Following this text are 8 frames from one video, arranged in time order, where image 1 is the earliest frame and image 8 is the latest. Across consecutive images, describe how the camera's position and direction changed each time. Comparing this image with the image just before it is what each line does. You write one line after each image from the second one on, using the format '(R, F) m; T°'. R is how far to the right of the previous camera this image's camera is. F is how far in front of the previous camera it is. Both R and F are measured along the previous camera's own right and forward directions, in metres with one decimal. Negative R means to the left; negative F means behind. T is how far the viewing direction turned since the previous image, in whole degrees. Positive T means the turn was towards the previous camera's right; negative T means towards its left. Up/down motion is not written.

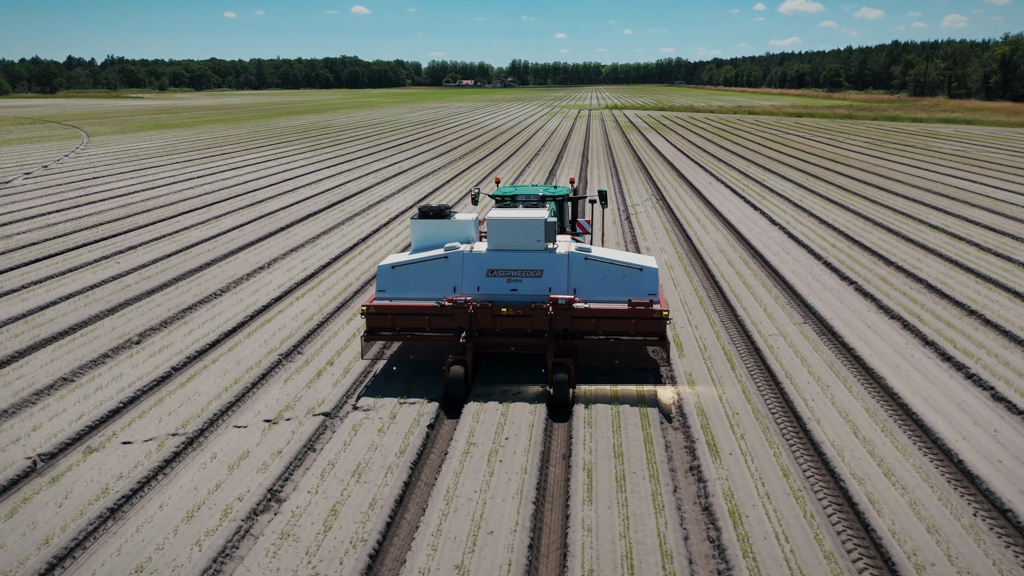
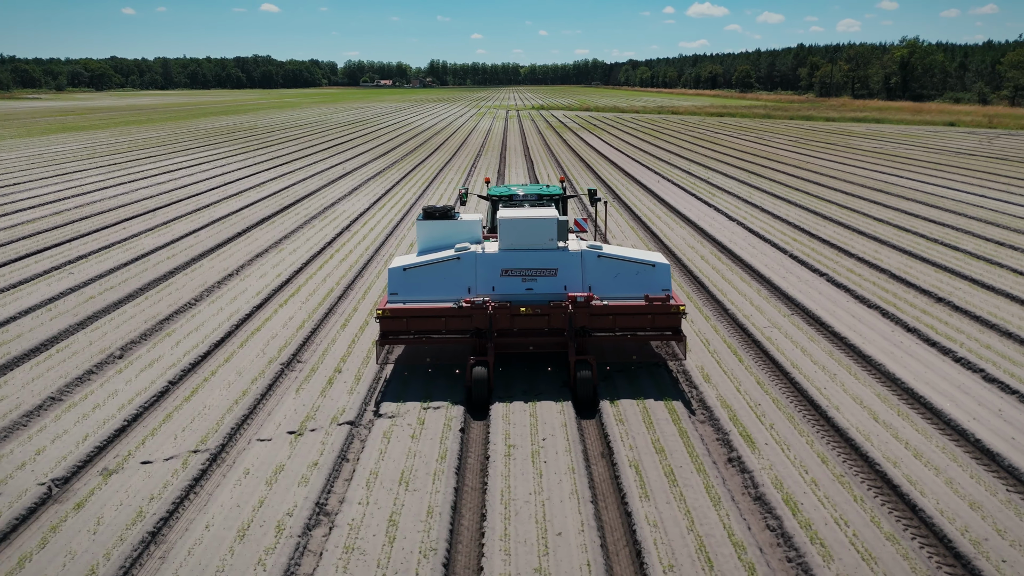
(-1.1, +0.1) m; +6°
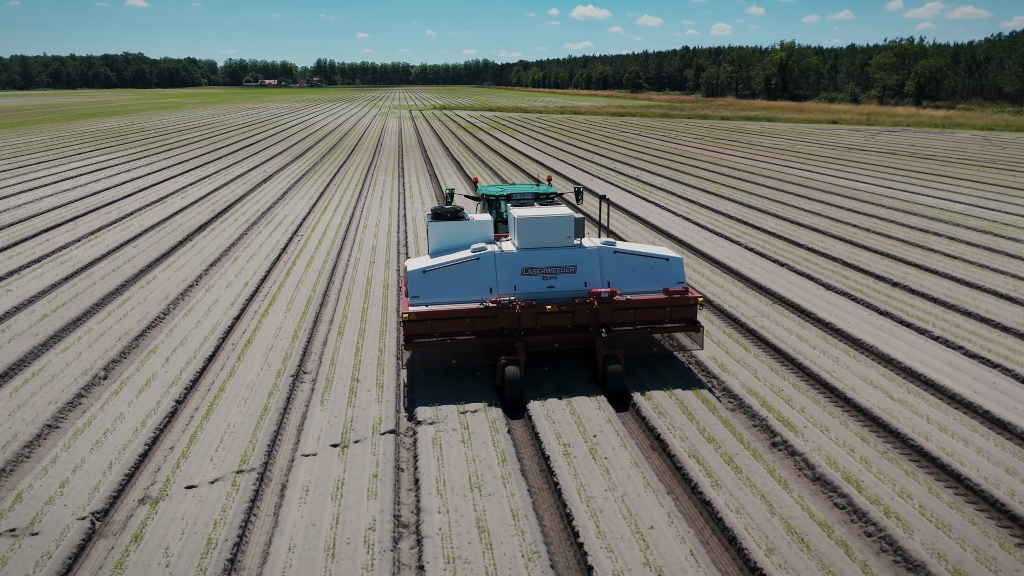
(-1.4, +0.1) m; +8°
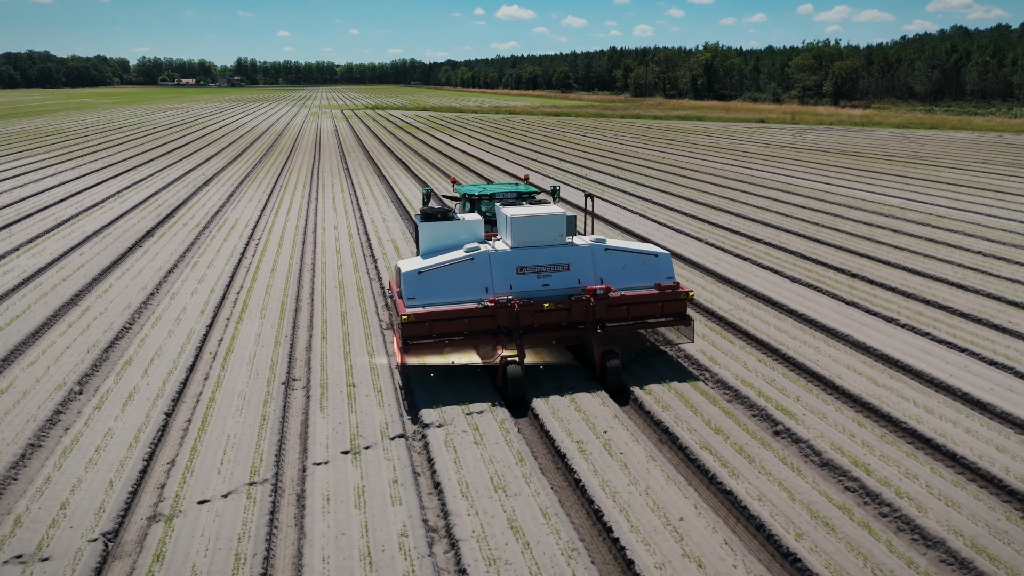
(-0.7, +0.1) m; +5°
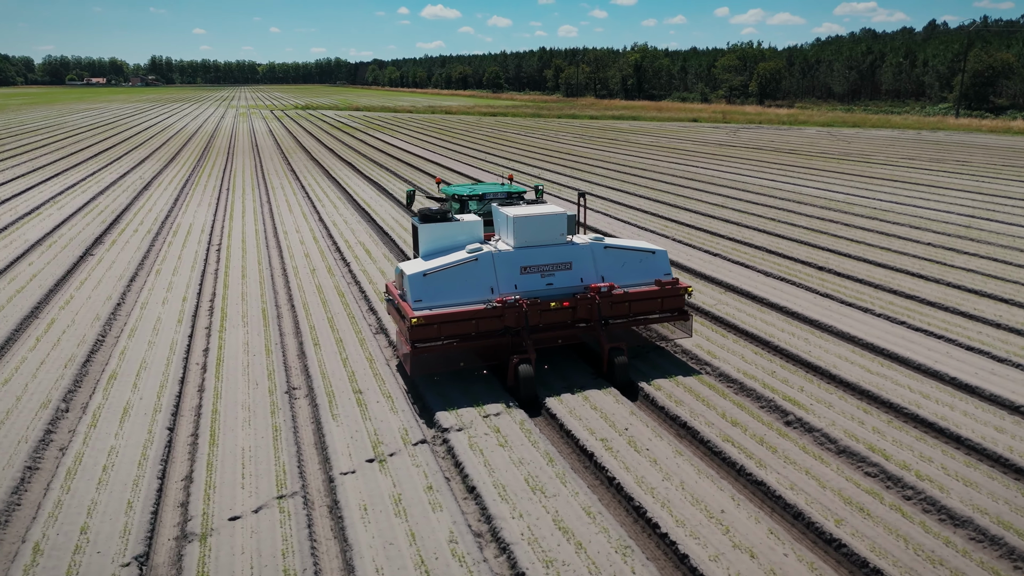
(-0.8, +0.1) m; +5°
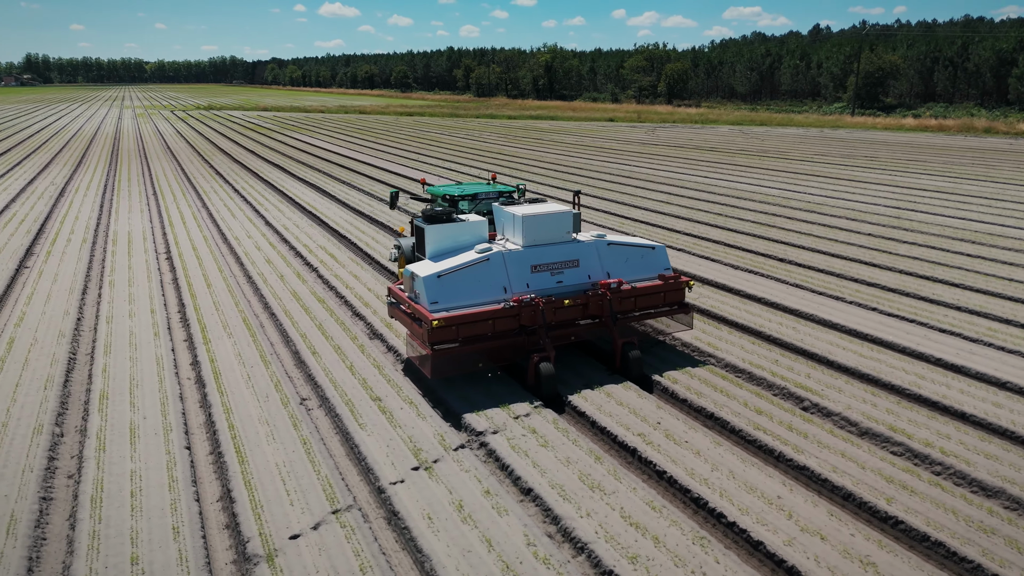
(-1.2, +0.1) m; +7°
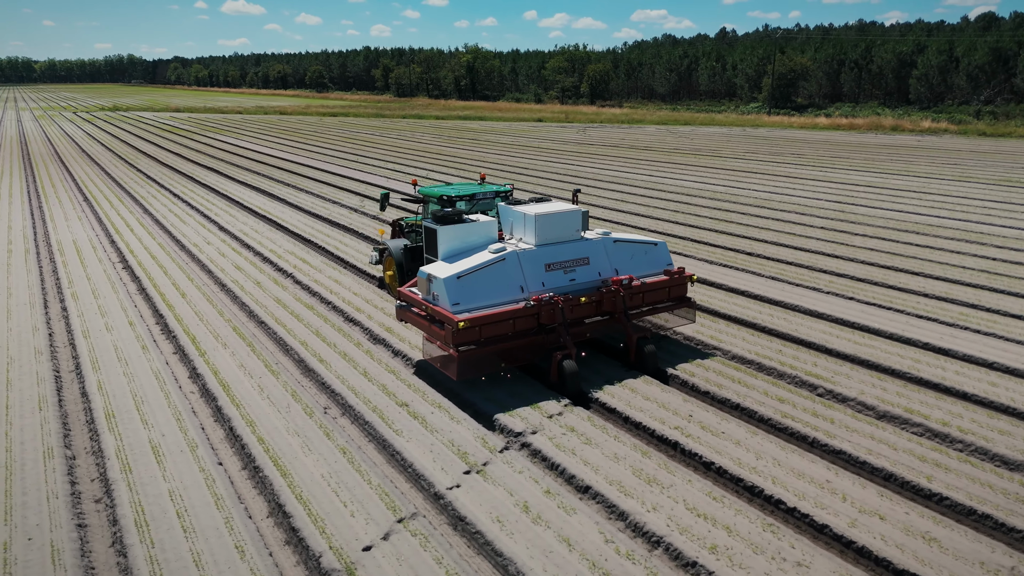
(-1.1, +0.1) m; +6°
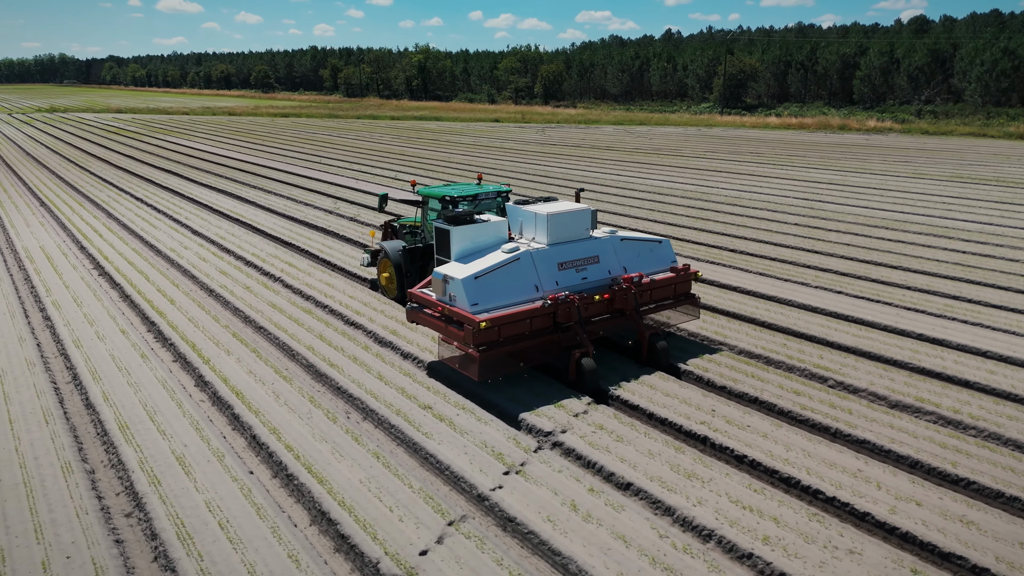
(-0.7, 0.0) m; +4°
